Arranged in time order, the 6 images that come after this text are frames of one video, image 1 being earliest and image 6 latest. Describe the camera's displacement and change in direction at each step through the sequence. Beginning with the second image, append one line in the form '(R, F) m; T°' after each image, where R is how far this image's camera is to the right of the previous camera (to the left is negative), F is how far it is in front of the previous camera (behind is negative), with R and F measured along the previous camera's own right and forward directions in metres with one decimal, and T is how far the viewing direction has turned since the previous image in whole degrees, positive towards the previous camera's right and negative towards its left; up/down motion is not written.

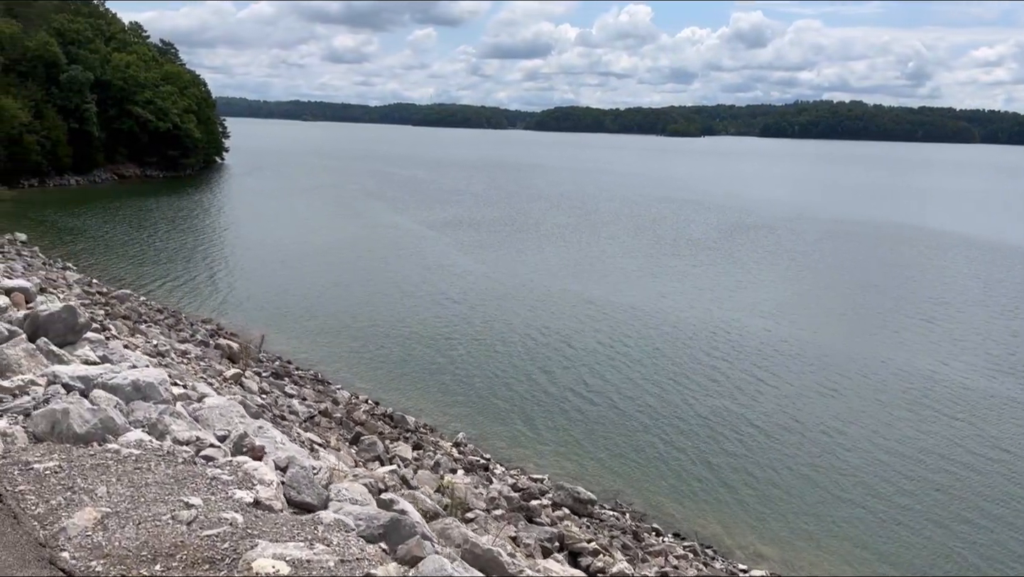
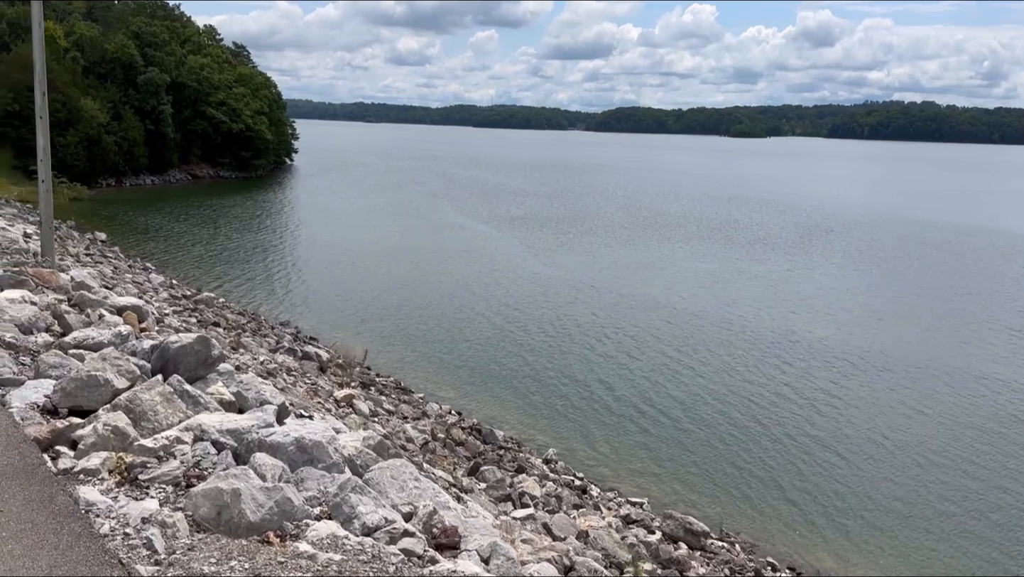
(-0.6, +0.6) m; -4°
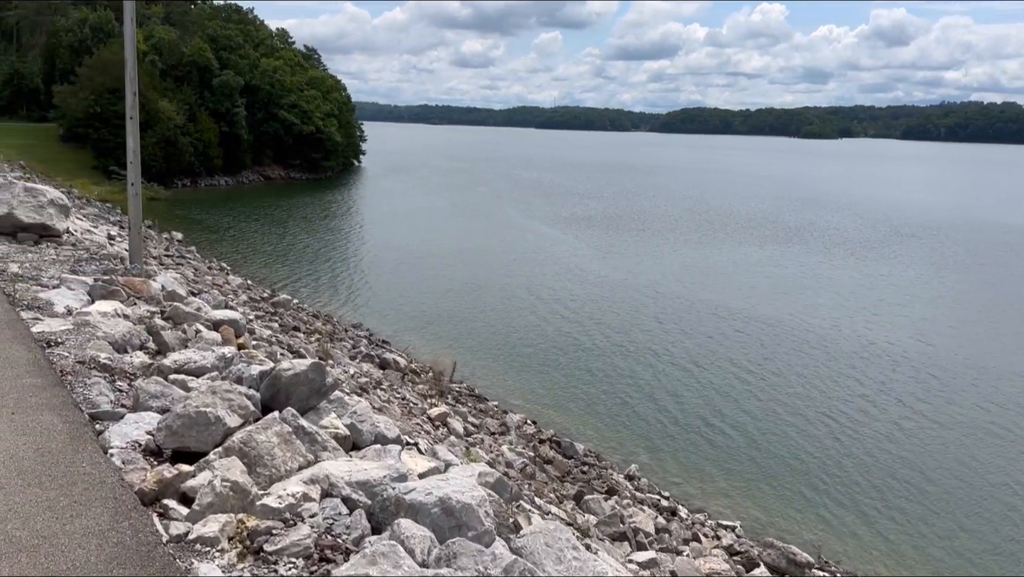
(-0.3, +0.4) m; -4°
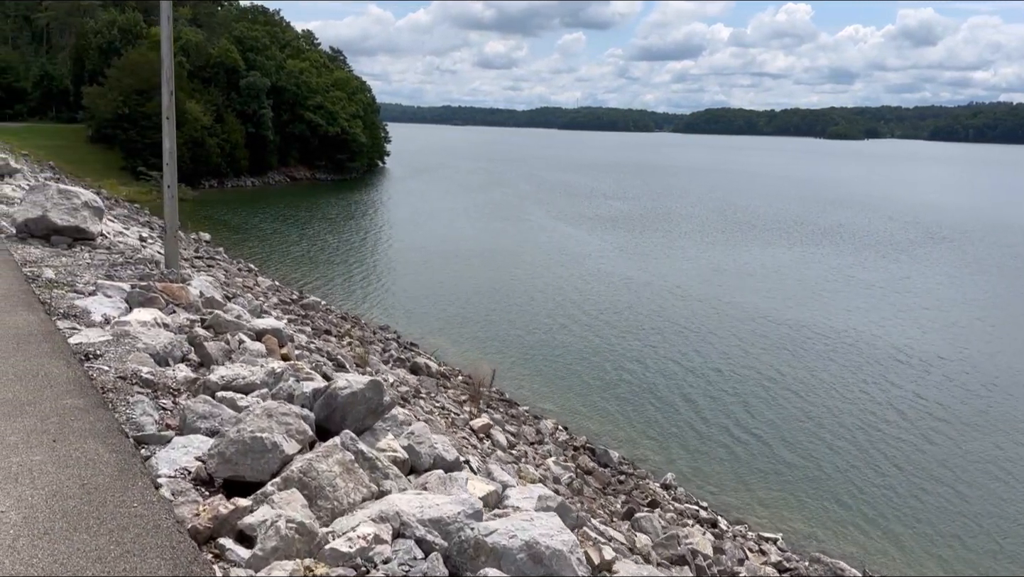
(-0.2, +0.2) m; -1°
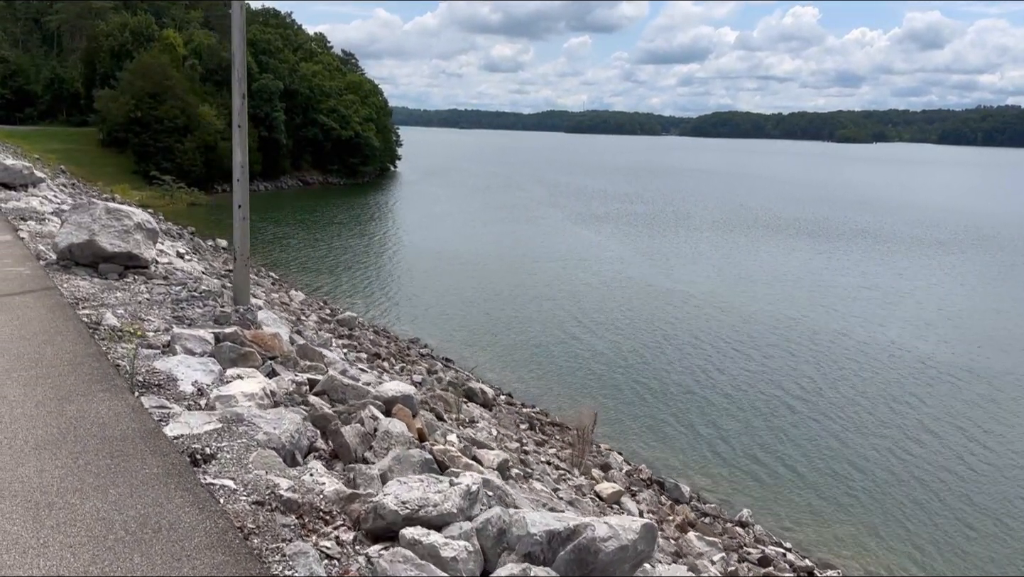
(-0.8, +1.0) m; 0°
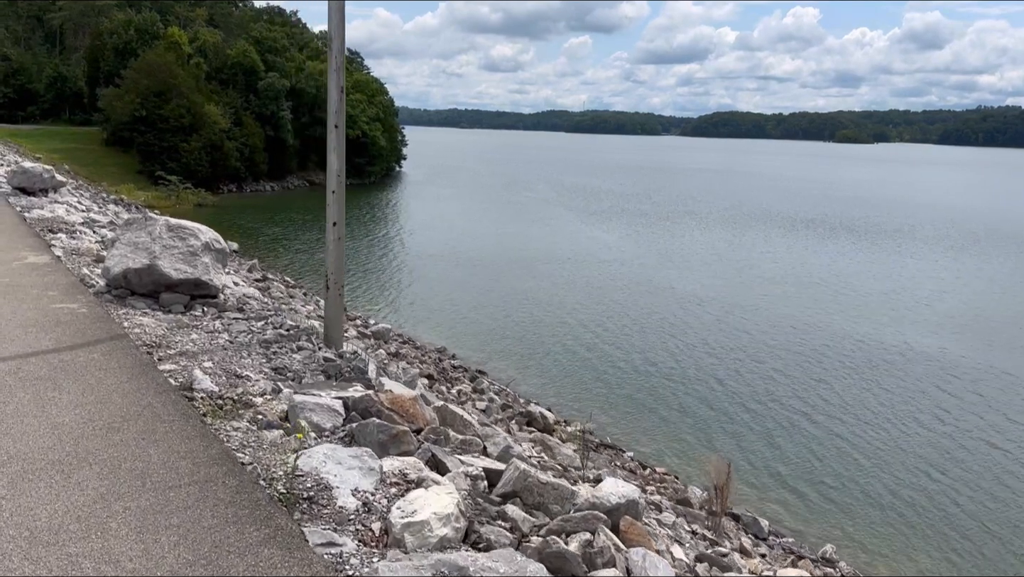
(-0.8, +1.0) m; 0°
